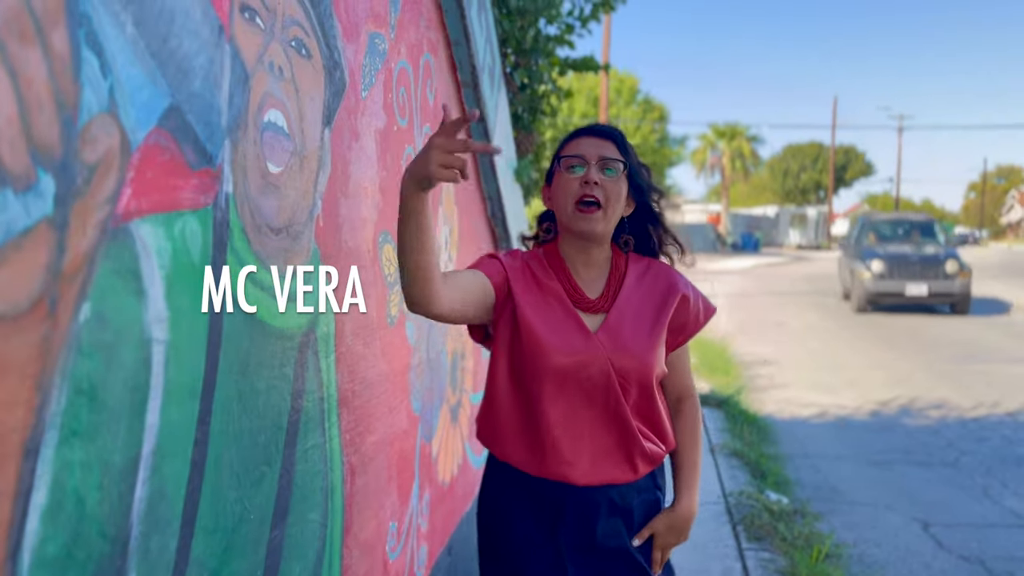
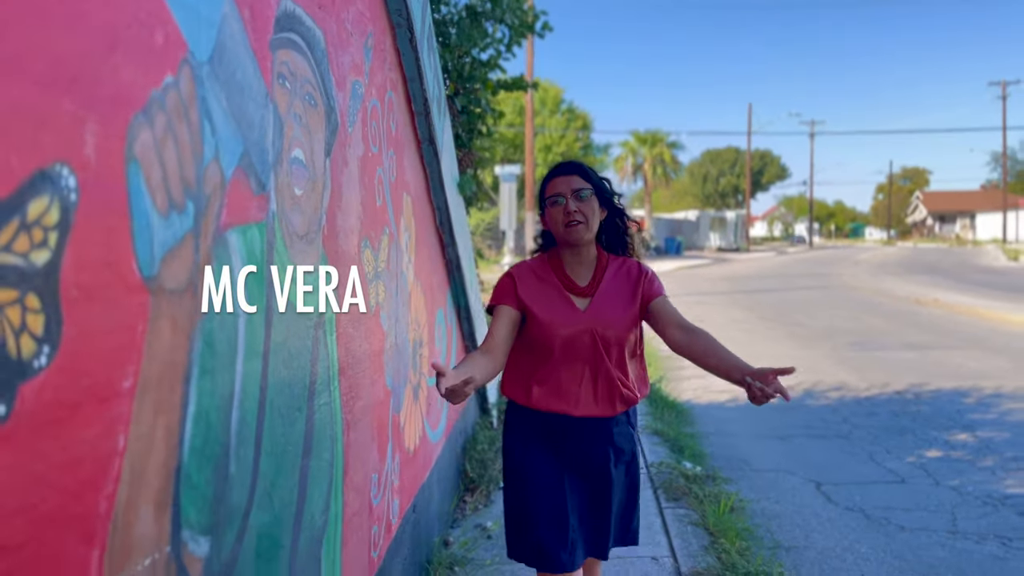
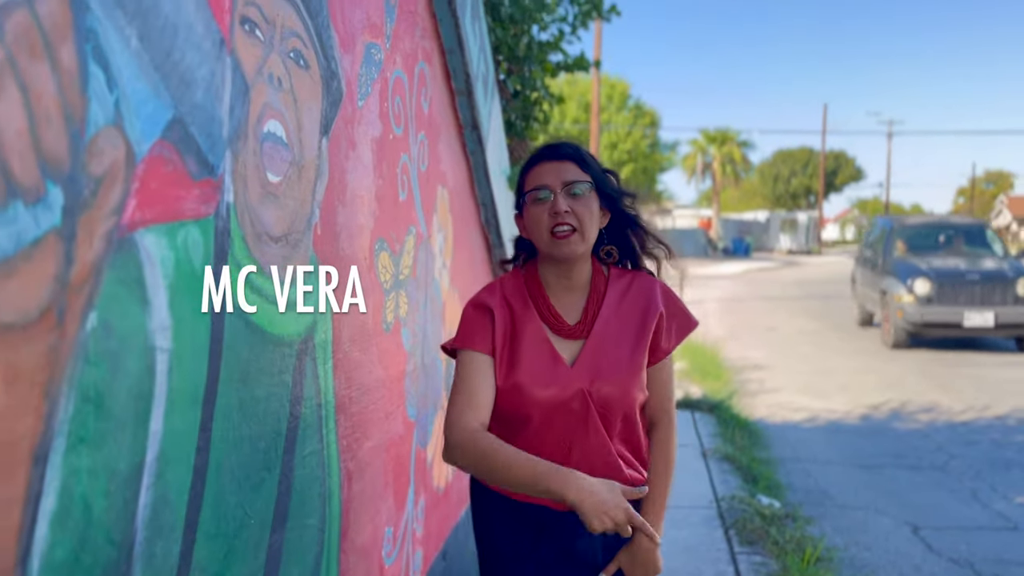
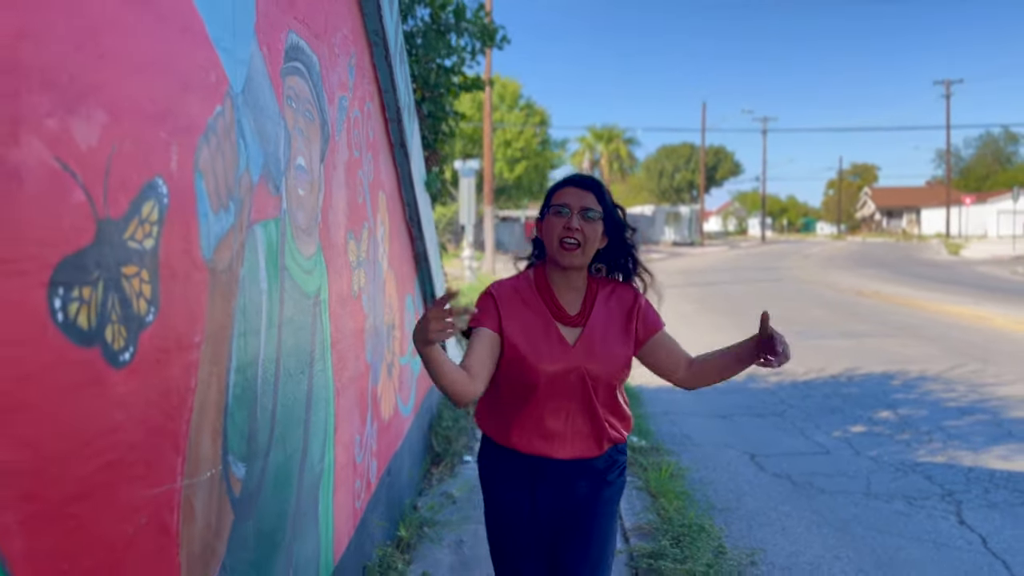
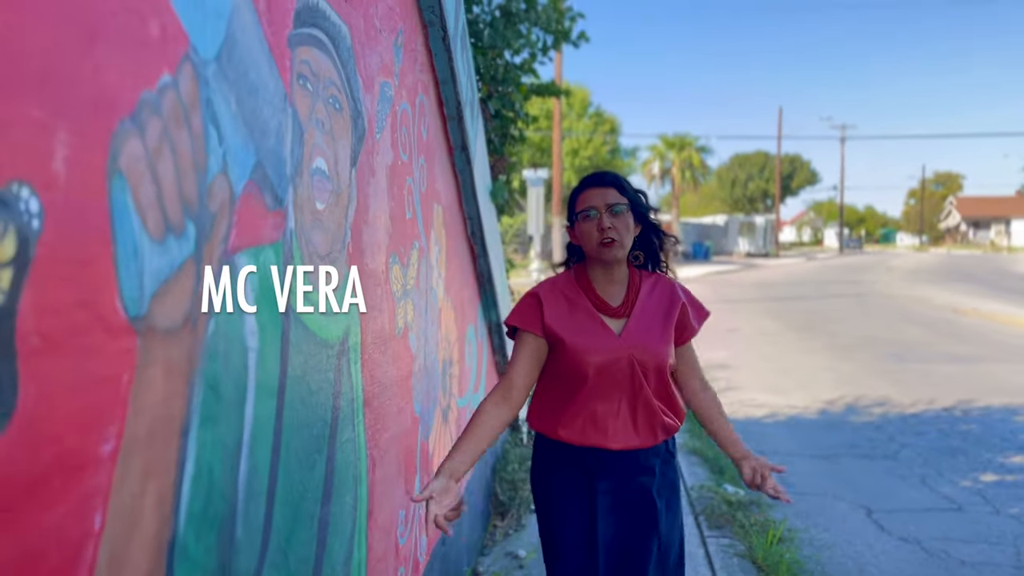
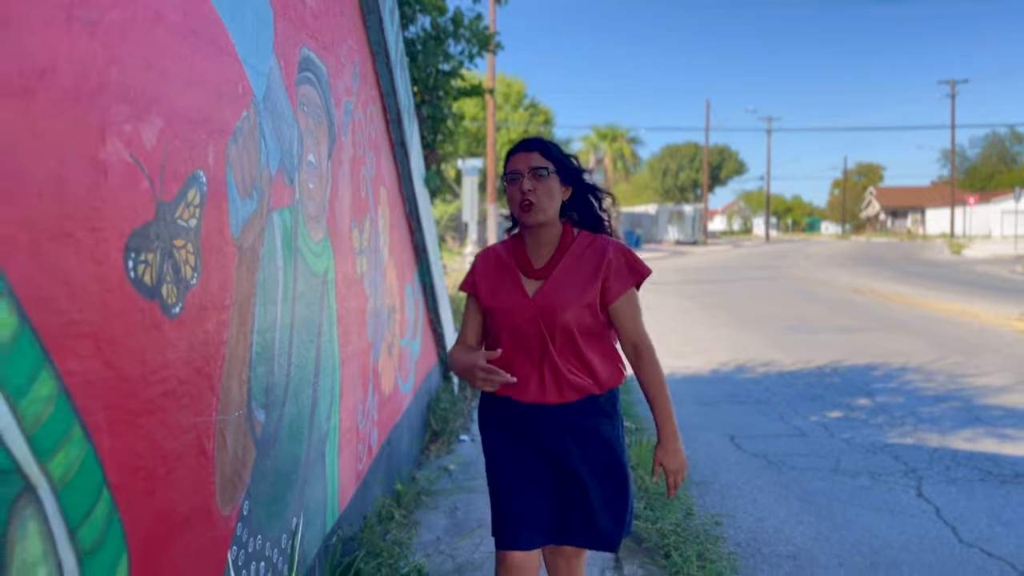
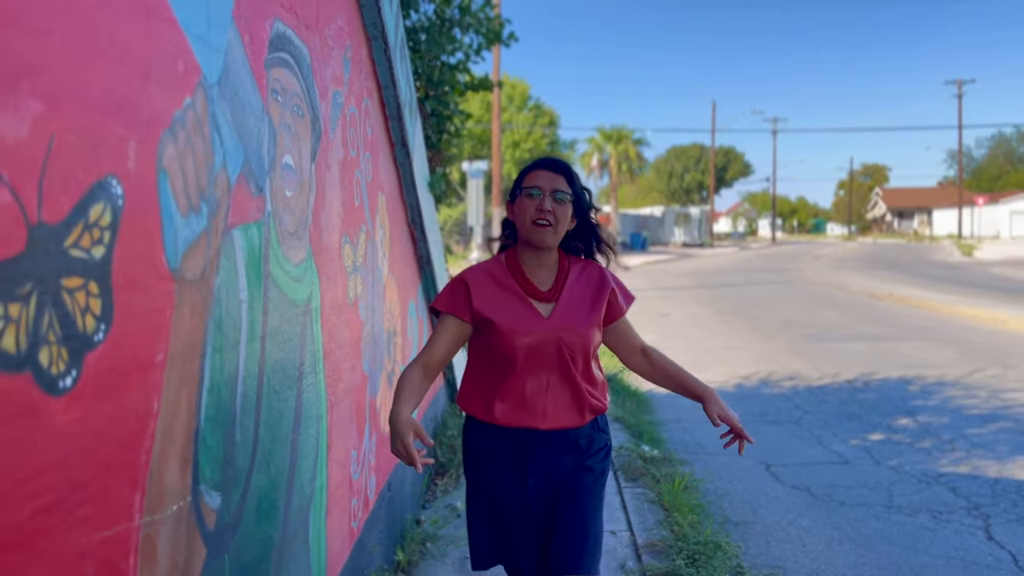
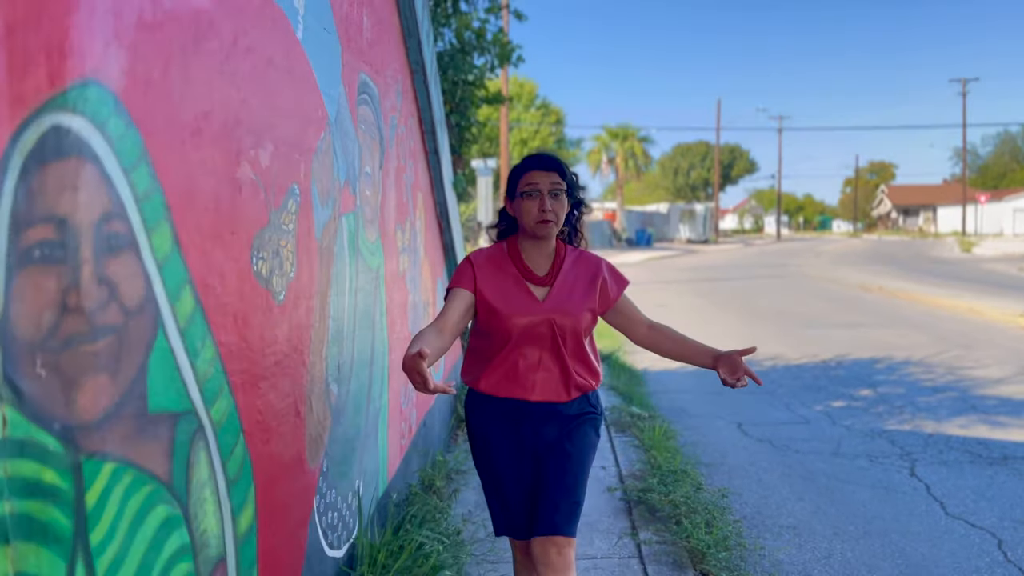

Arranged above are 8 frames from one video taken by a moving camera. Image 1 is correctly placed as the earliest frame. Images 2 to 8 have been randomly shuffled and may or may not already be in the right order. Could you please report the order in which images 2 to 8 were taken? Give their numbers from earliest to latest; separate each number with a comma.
3, 5, 2, 7, 4, 6, 8
